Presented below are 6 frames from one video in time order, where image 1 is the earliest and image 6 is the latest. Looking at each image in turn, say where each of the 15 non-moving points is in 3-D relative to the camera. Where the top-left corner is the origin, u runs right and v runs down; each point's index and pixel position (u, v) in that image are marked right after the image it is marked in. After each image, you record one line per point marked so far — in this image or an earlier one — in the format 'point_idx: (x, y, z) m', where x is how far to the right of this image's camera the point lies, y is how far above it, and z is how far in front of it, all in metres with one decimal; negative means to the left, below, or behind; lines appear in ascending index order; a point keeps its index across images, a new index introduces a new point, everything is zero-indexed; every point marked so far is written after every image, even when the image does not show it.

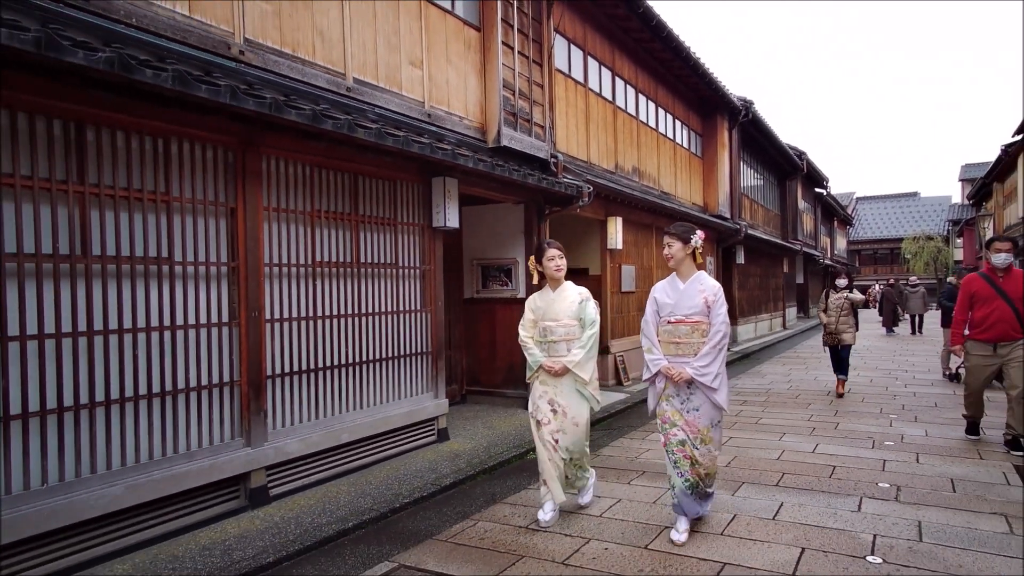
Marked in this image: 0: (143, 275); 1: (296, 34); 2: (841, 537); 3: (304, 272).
0: (-2.2, +0.1, +4.0) m
1: (-1.6, +1.9, +5.0) m
2: (+2.0, -1.5, +4.1) m
3: (-1.6, +0.1, +5.1) m
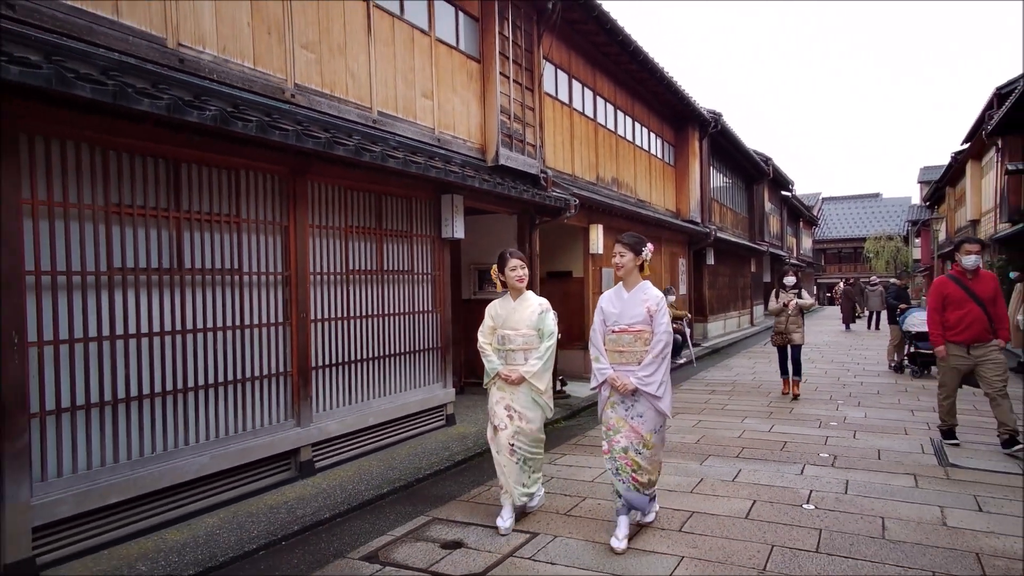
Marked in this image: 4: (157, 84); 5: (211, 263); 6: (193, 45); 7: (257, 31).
0: (-2.1, 0.0, +4.8) m
1: (-1.6, +1.8, +5.9) m
2: (+2.1, -1.5, +5.1) m
3: (-1.5, +0.1, +6.0) m
4: (-2.2, +1.3, +4.1) m
5: (-2.1, +0.2, +4.8) m
6: (-2.2, +1.7, +4.6) m
7: (-1.9, +1.9, +5.1) m
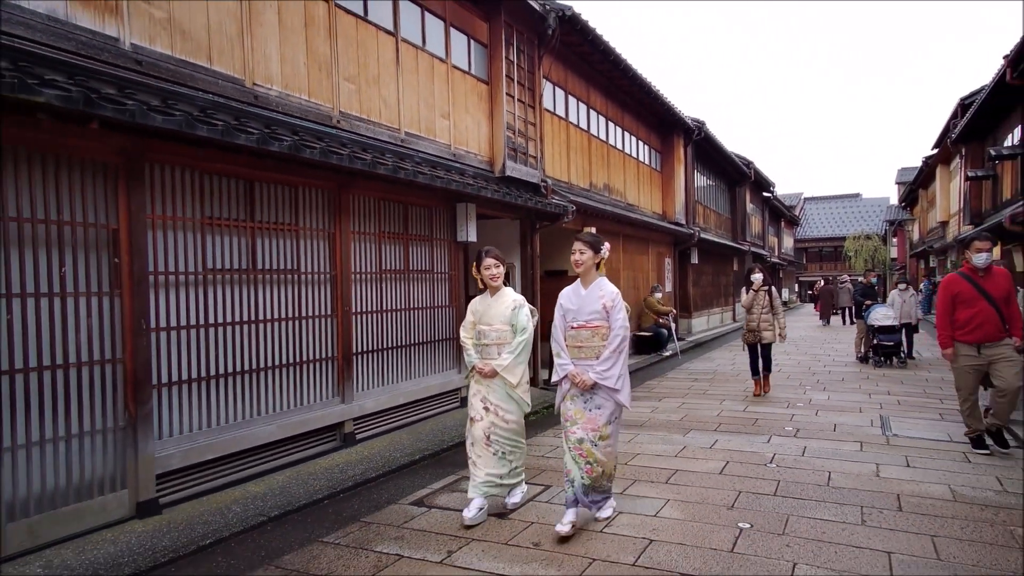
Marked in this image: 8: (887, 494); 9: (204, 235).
0: (-2.0, +0.1, +5.8) m
1: (-1.4, +1.9, +6.8) m
2: (+2.2, -1.5, +6.1) m
3: (-1.4, +0.1, +6.9) m
4: (-2.0, +1.3, +5.0) m
5: (-2.0, +0.2, +5.7) m
6: (-2.1, +1.7, +5.6) m
7: (-1.8, +2.0, +6.1) m
8: (+2.7, -1.5, +4.9) m
9: (-2.3, +0.4, +5.1) m
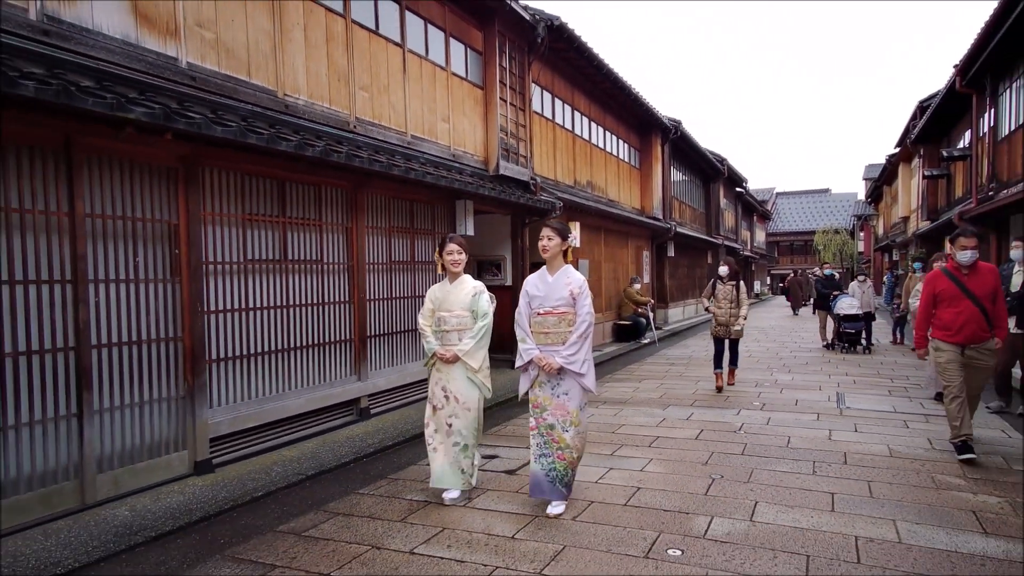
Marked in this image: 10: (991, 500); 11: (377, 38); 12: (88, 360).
0: (-1.9, +0.2, +6.5) m
1: (-1.5, +2.0, +7.5) m
2: (+2.2, -1.4, +6.9) m
3: (-1.4, +0.2, +7.6) m
4: (-2.0, +1.4, +5.7) m
5: (-2.0, +0.3, +6.4) m
6: (-2.0, +1.8, +6.2) m
7: (-1.8, +2.1, +6.7) m
8: (+2.8, -1.4, +5.8) m
9: (-2.3, +0.5, +5.7) m
10: (+3.2, -1.4, +4.5) m
11: (-1.5, +2.8, +7.4) m
12: (-2.8, -0.5, +4.4) m
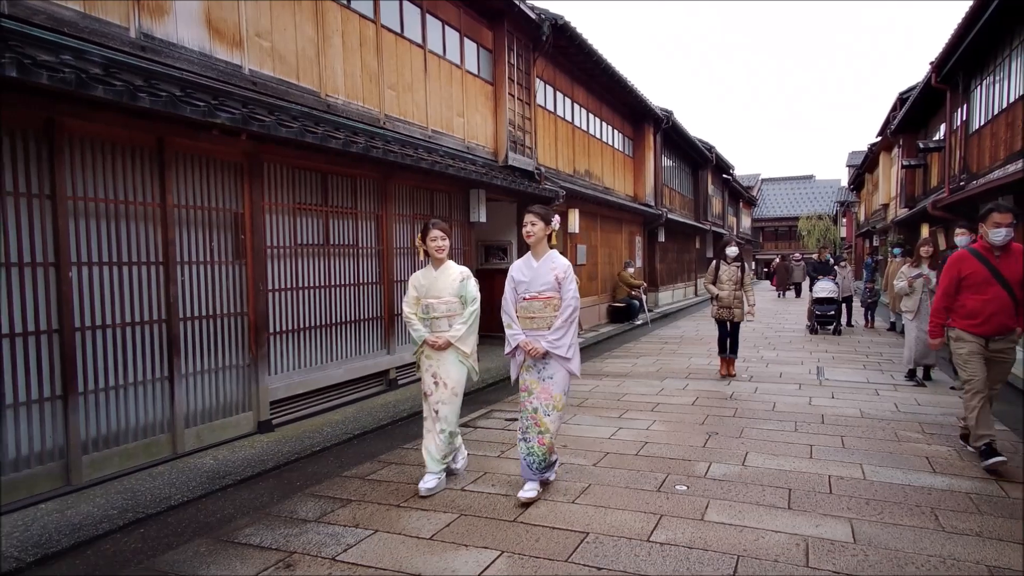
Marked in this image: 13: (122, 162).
0: (-1.8, +0.4, +7.2) m
1: (-1.3, +2.2, +8.2) m
2: (+2.4, -1.2, +7.8) m
3: (-1.3, +0.5, +8.3) m
4: (-1.8, +1.6, +6.4) m
5: (-1.8, +0.5, +7.1) m
6: (-1.8, +2.0, +6.9) m
7: (-1.6, +2.3, +7.4) m
8: (+3.0, -1.2, +6.6) m
9: (-2.1, +0.7, +6.4) m
10: (+3.4, -1.3, +5.3) m
11: (-1.3, +3.0, +8.1) m
12: (-2.5, -0.3, +5.1) m
13: (-2.7, +0.9, +4.7) m
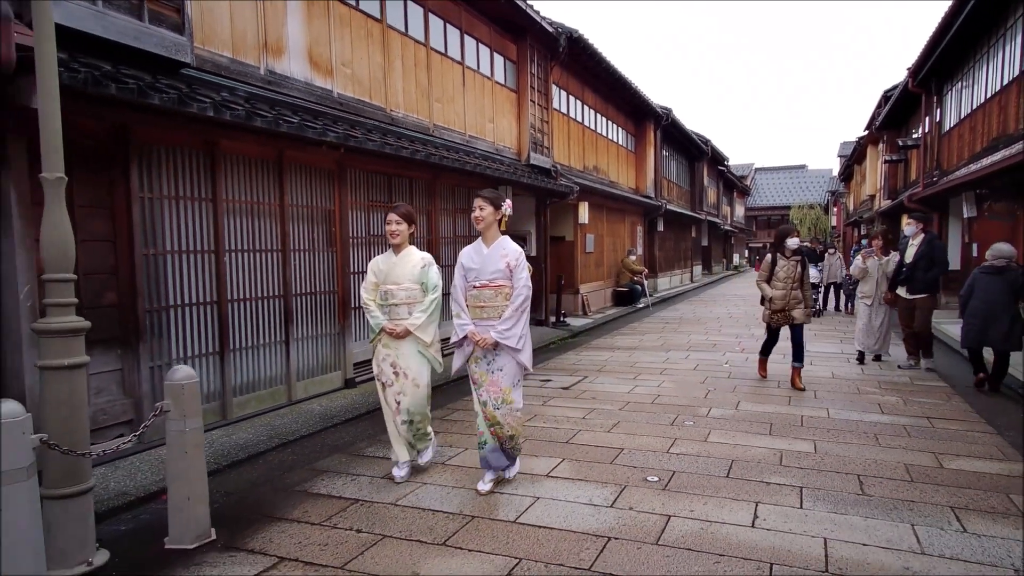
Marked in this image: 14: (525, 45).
0: (-1.4, +0.6, +8.5) m
1: (-0.9, +2.4, +9.5) m
2: (+2.8, -1.0, +9.2) m
3: (-0.9, +0.7, +9.7) m
4: (-1.4, +1.7, +7.7) m
5: (-1.4, +0.7, +8.4) m
6: (-1.4, +2.2, +8.2) m
7: (-1.2, +2.5, +8.7) m
8: (+3.4, -1.0, +8.0) m
9: (-1.7, +0.9, +7.7) m
10: (+3.8, -1.1, +6.7) m
11: (-0.9, +3.2, +9.4) m
12: (-2.1, -0.2, +6.4) m
13: (-2.3, +1.0, +6.0) m
14: (+0.2, +4.2, +11.7) m
